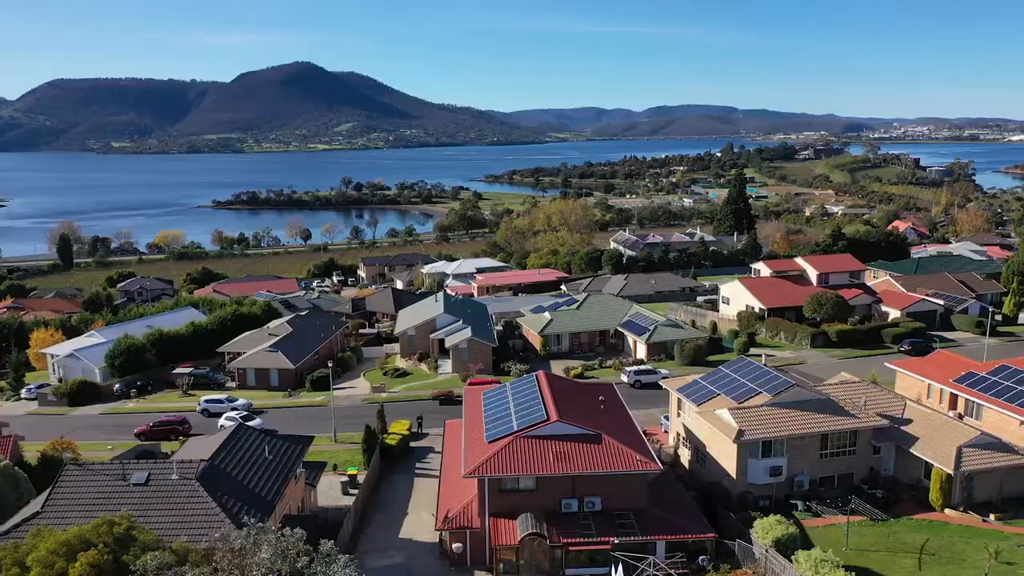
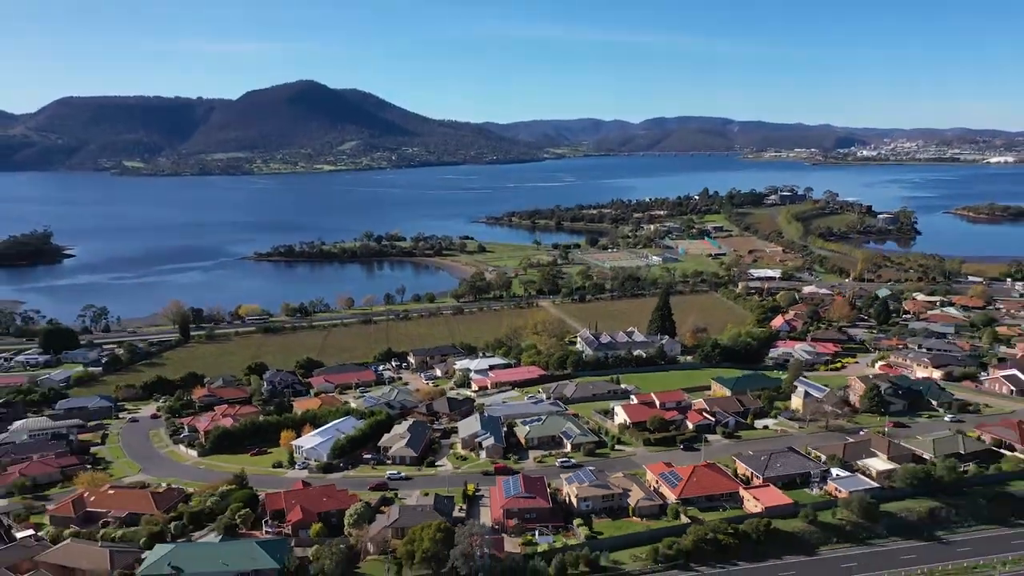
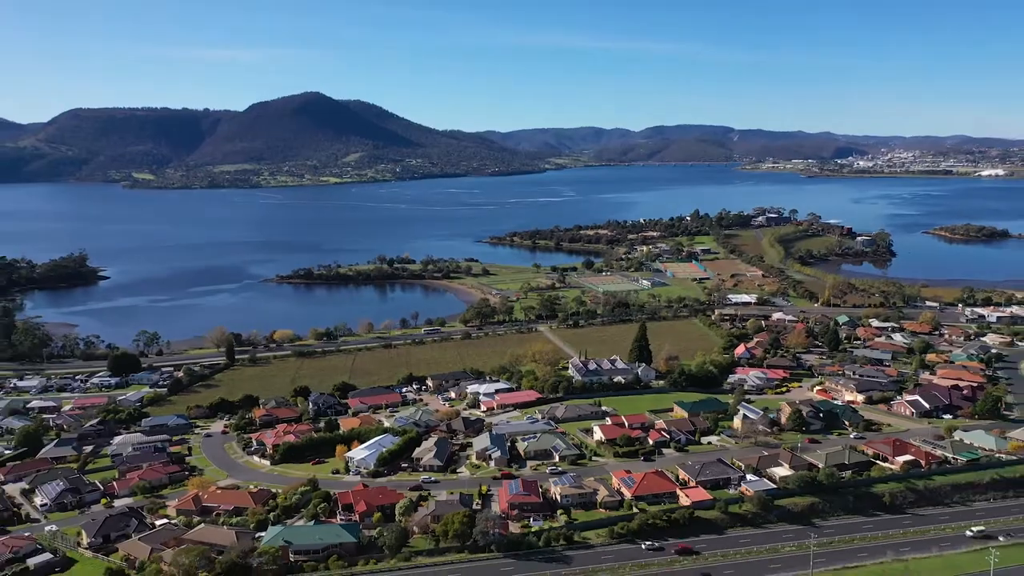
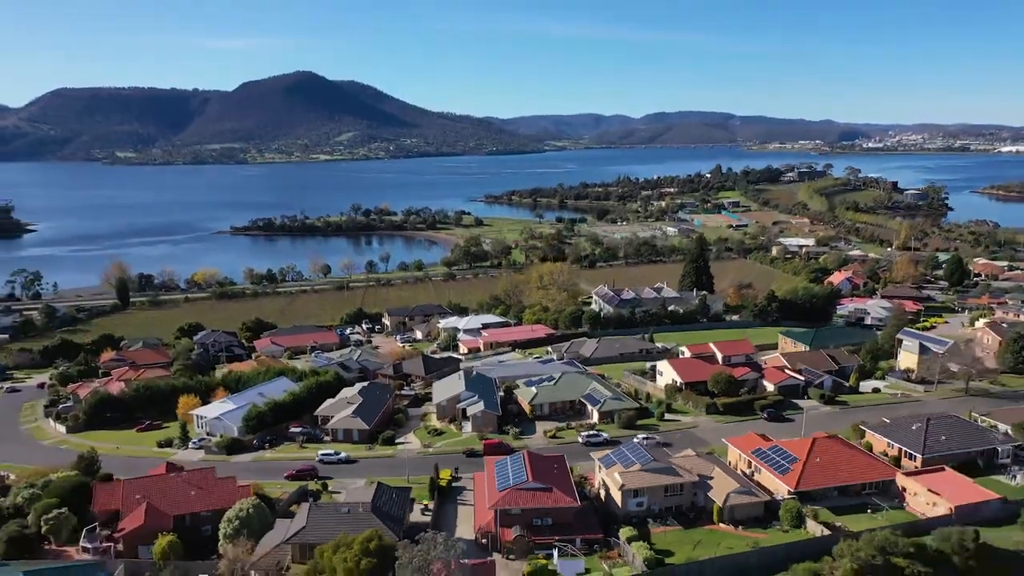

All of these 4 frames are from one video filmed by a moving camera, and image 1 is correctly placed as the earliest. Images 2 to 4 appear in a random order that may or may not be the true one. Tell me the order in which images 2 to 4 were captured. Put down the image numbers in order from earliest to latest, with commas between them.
4, 2, 3
